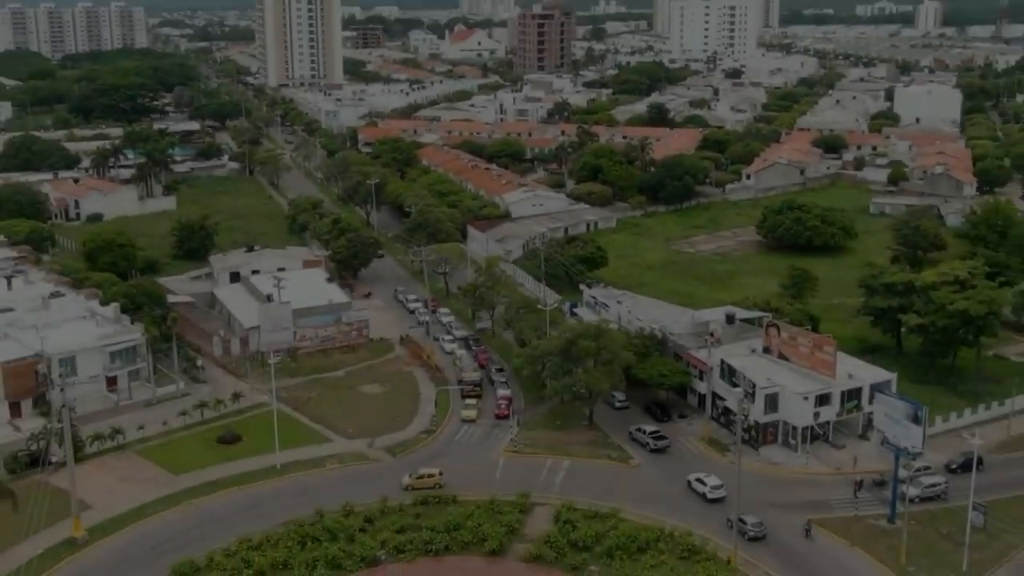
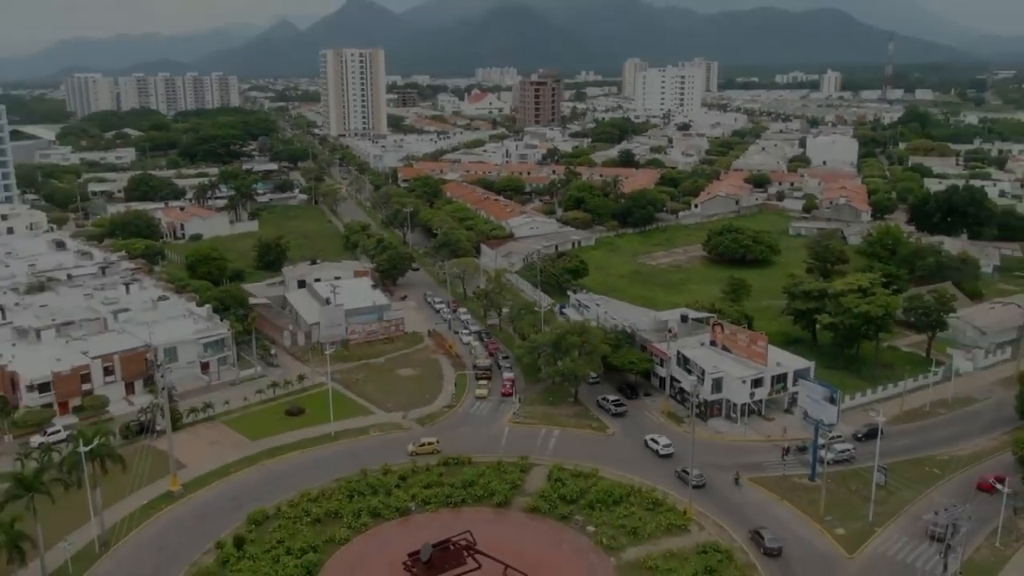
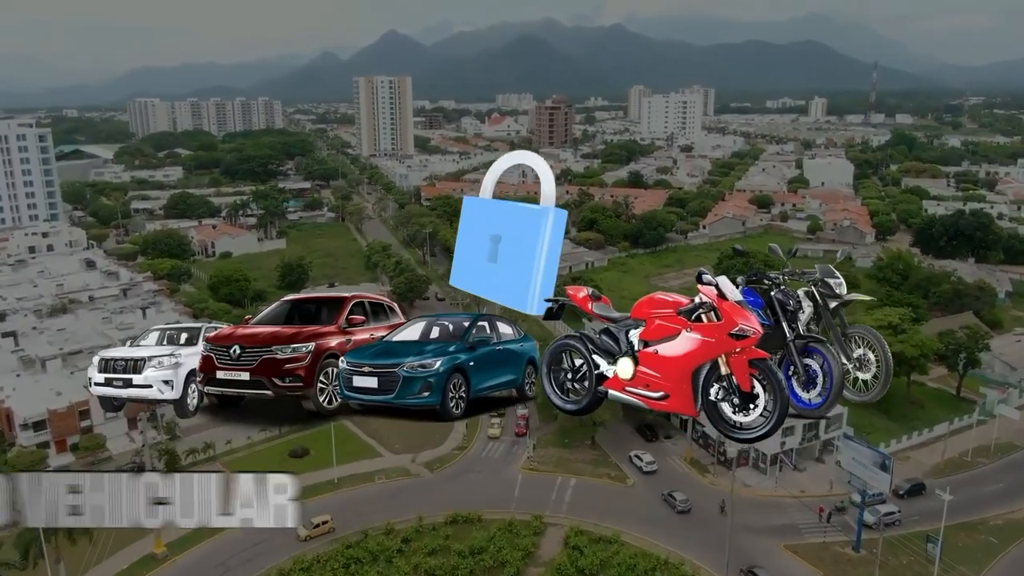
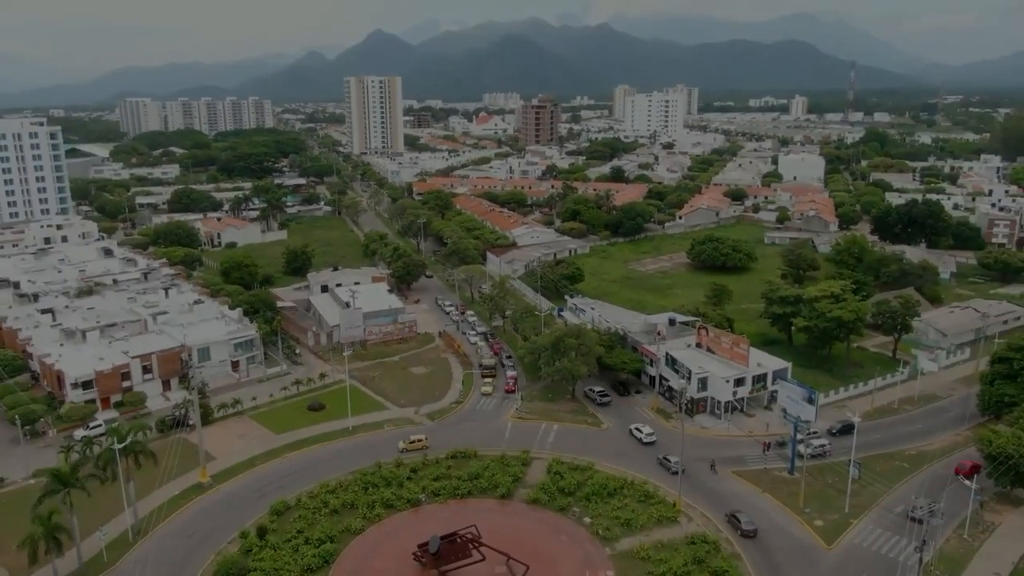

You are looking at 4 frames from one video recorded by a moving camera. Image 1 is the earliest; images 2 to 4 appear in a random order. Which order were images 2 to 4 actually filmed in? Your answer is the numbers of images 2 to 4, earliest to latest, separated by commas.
2, 4, 3
